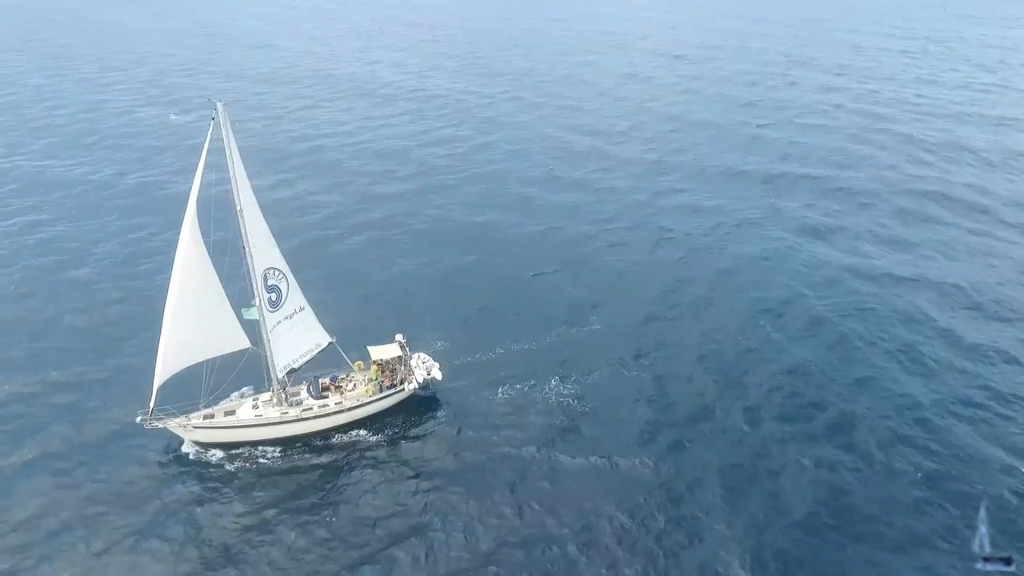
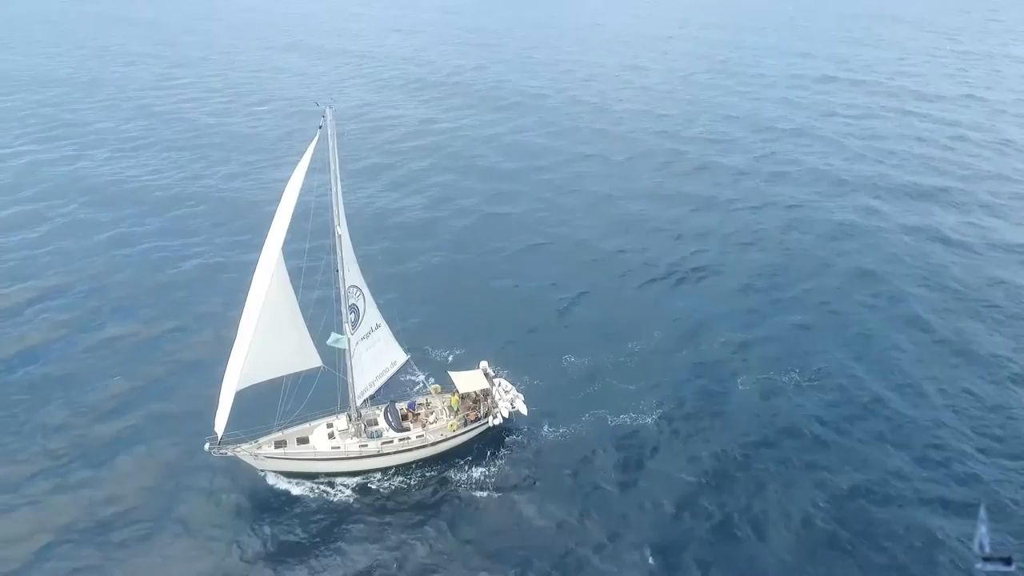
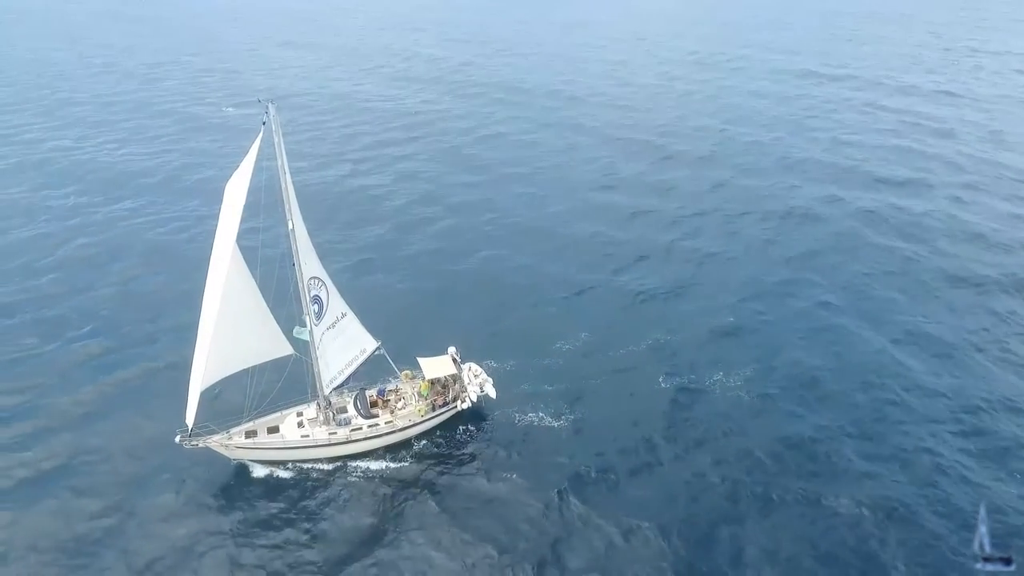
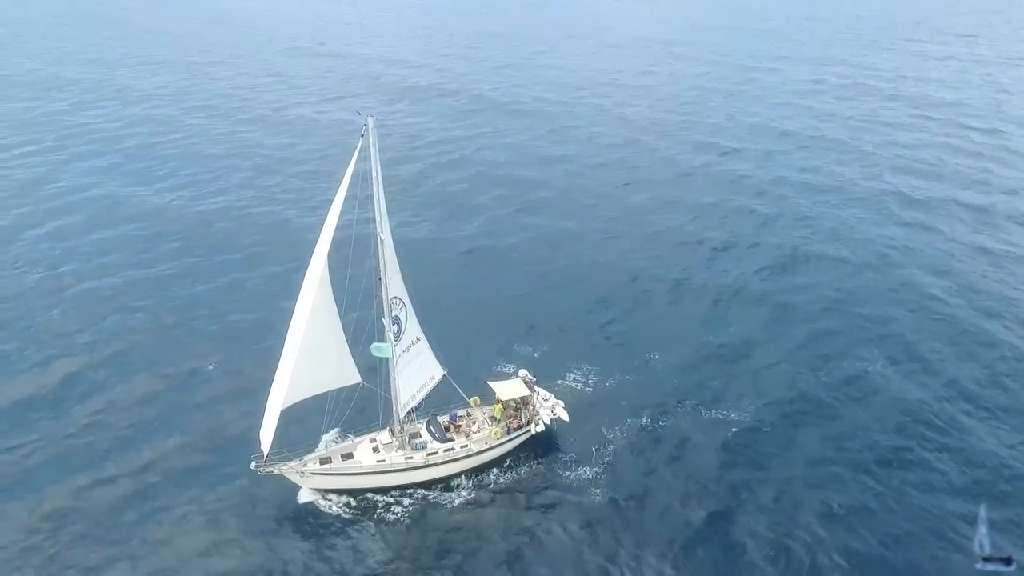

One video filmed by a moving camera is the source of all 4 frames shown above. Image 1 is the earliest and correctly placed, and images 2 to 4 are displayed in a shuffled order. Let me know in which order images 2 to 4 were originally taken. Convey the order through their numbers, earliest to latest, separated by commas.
3, 2, 4
